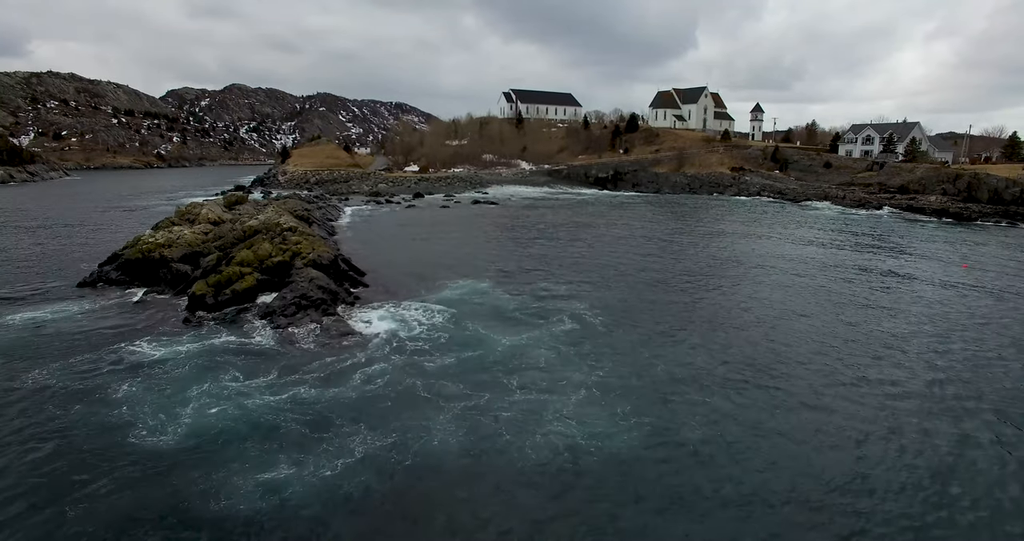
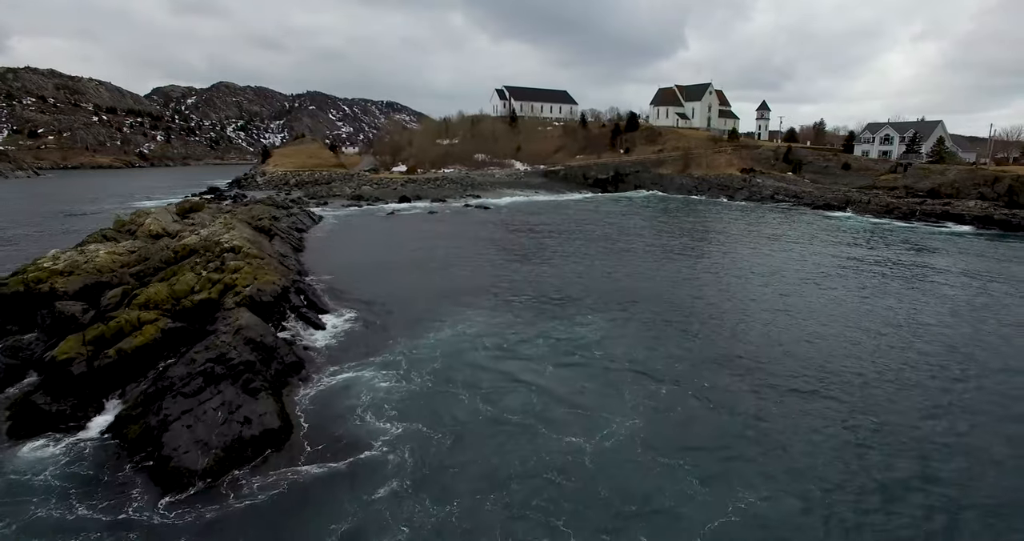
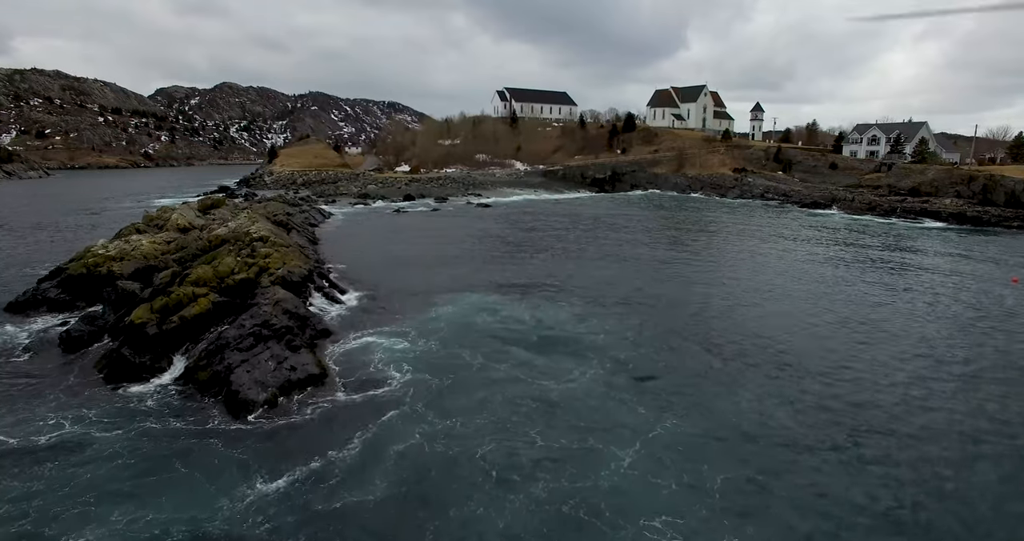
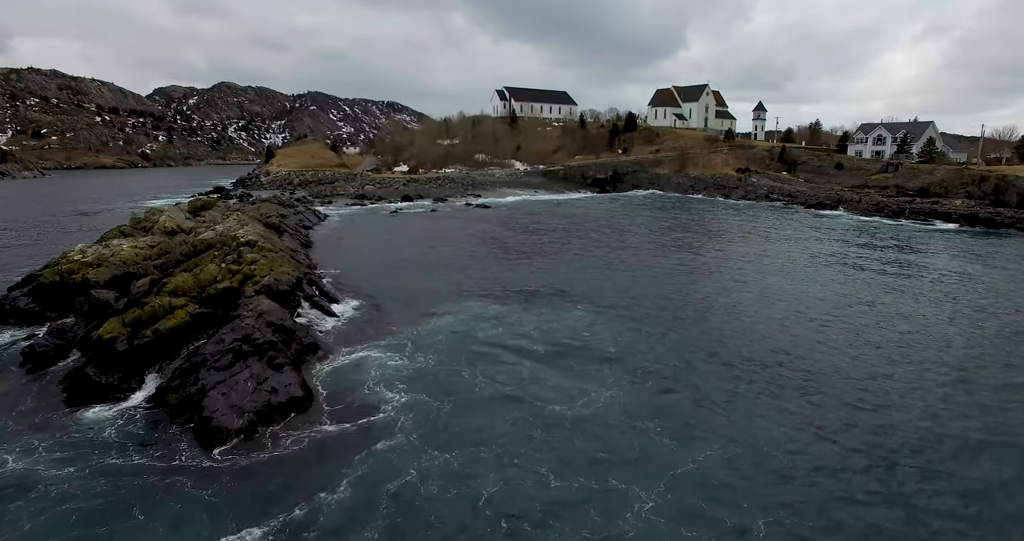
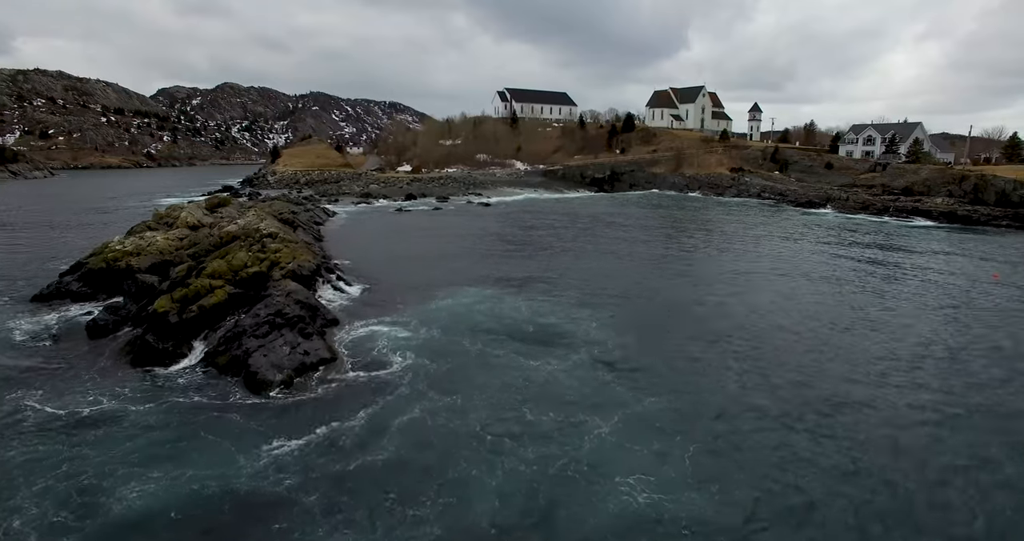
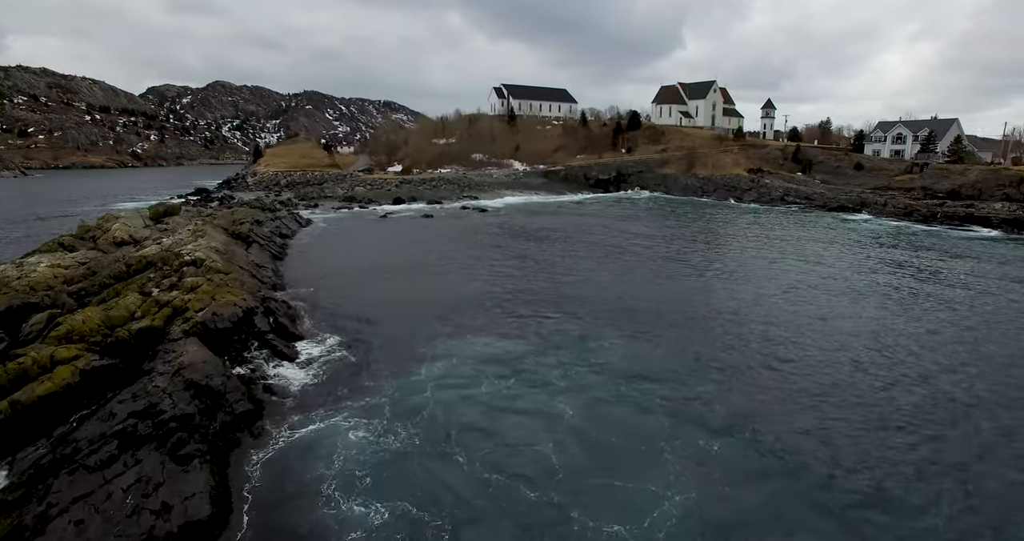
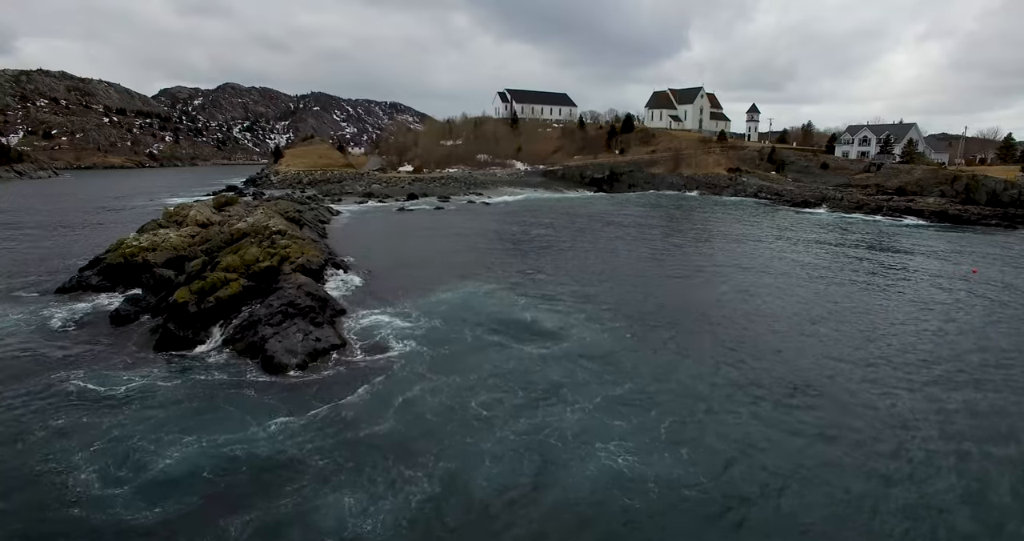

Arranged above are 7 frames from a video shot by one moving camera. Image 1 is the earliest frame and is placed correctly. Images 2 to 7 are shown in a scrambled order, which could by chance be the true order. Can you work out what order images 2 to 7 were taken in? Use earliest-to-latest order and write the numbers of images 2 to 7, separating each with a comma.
7, 5, 3, 4, 2, 6
